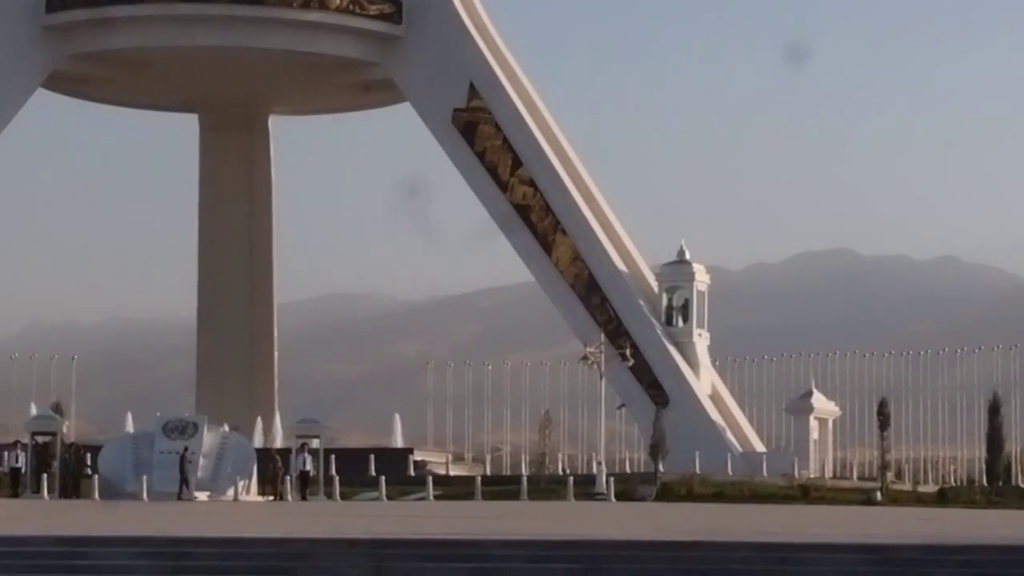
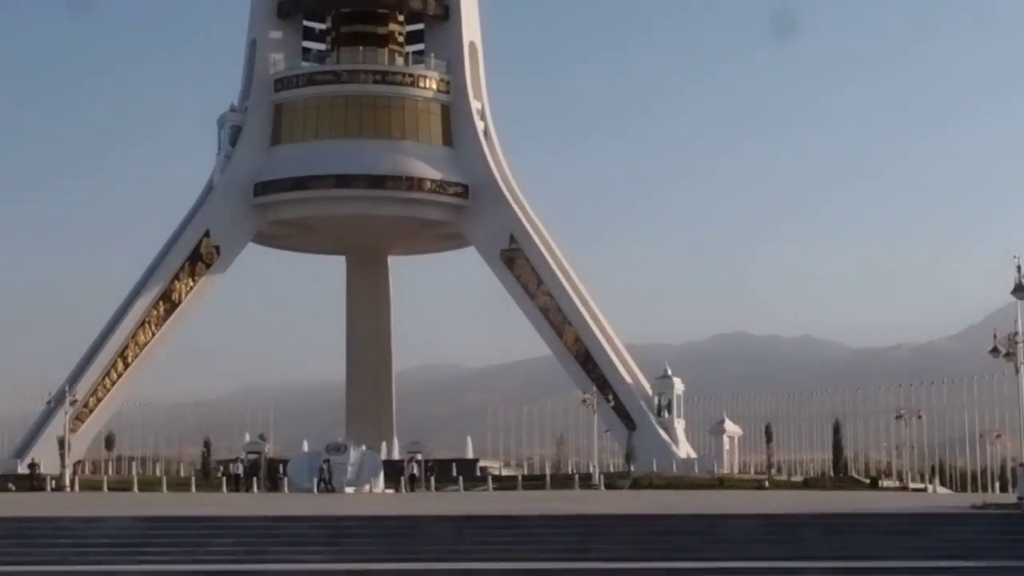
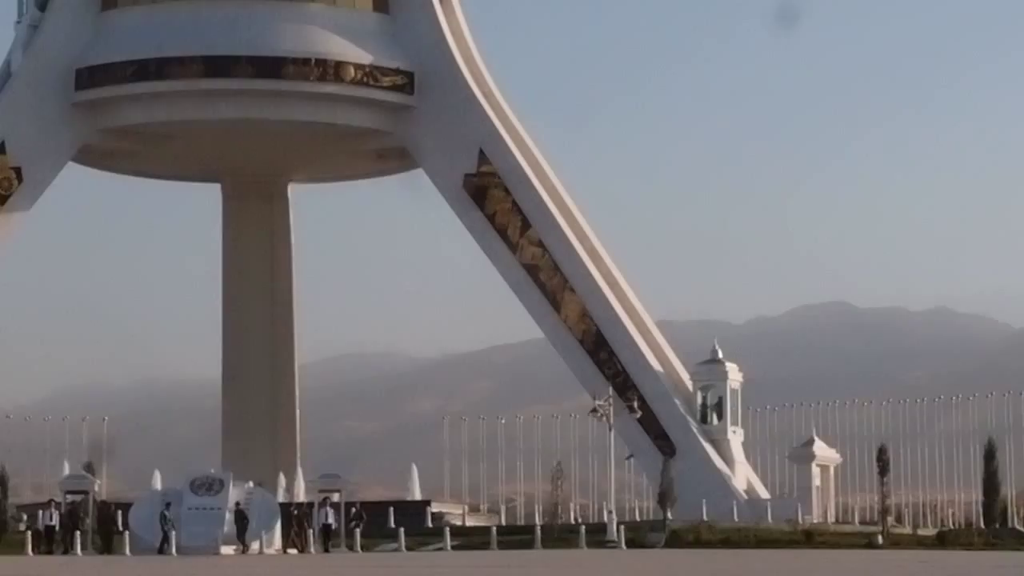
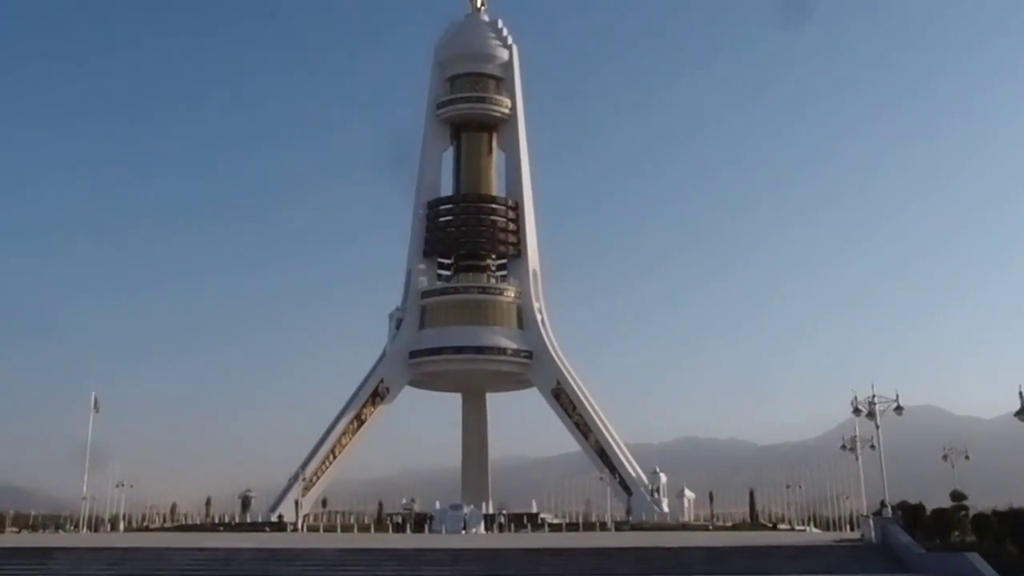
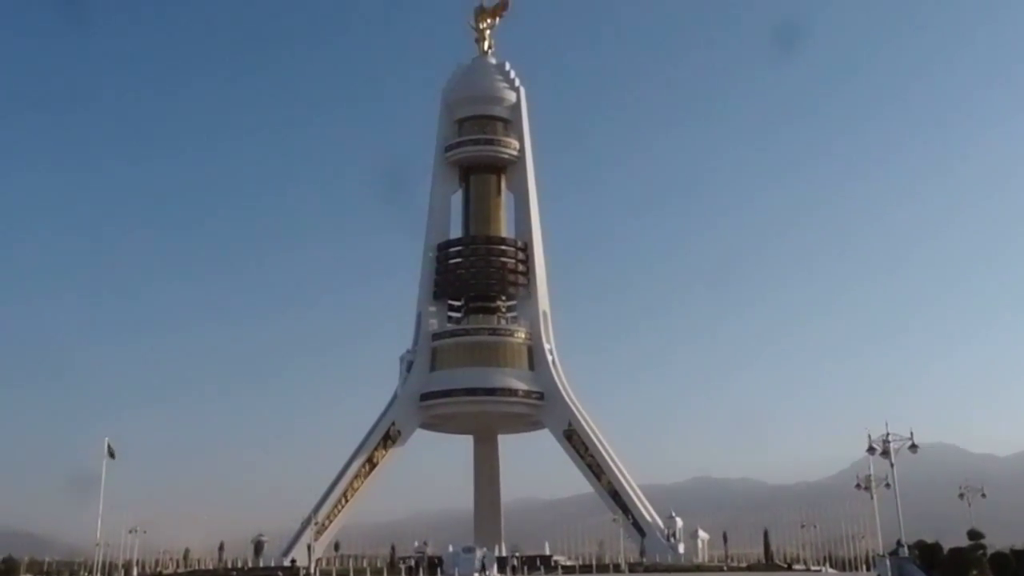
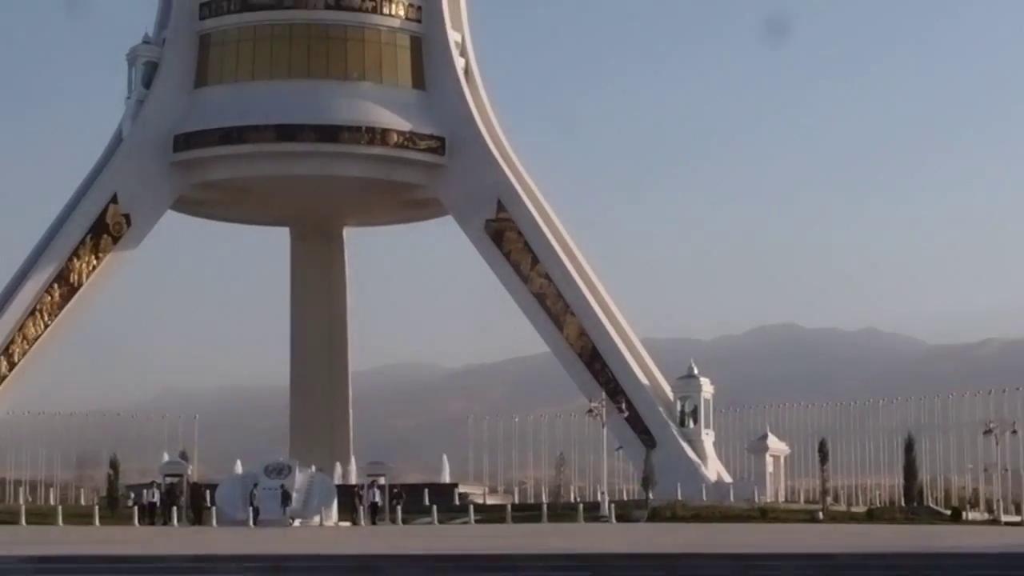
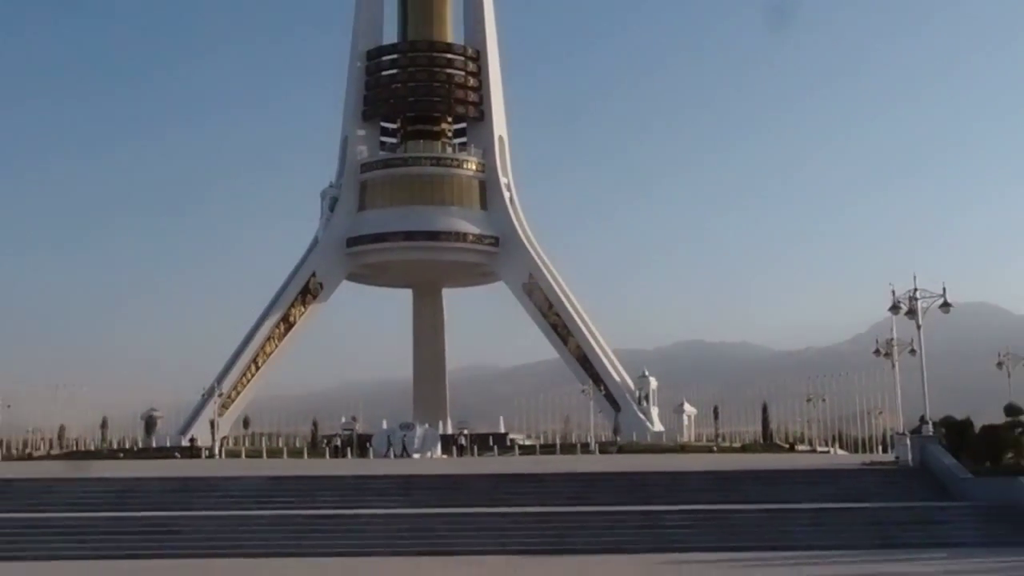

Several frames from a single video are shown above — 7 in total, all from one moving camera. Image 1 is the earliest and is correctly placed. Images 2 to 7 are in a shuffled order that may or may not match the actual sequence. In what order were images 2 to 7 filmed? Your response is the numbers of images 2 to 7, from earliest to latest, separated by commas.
3, 6, 2, 7, 4, 5
